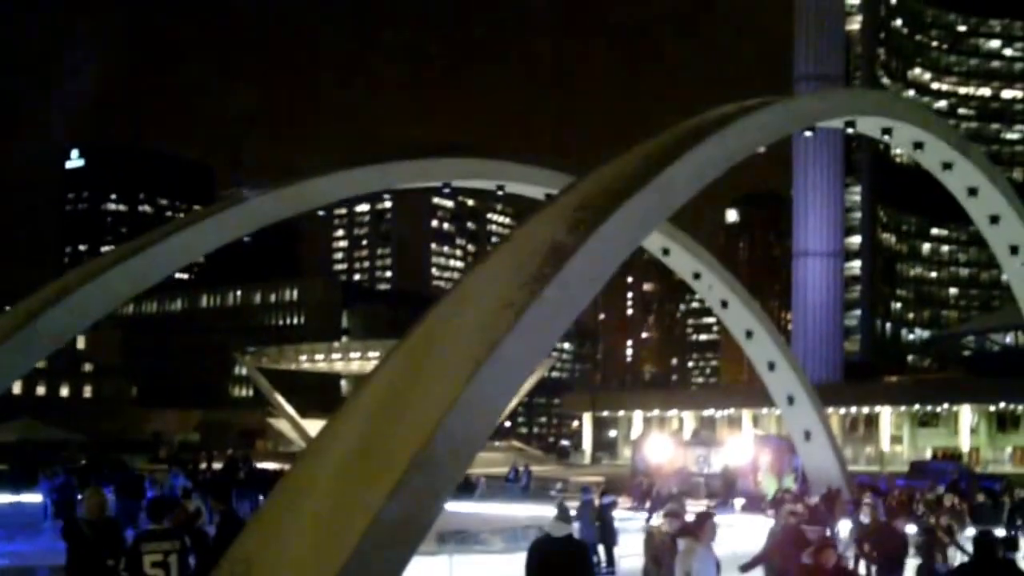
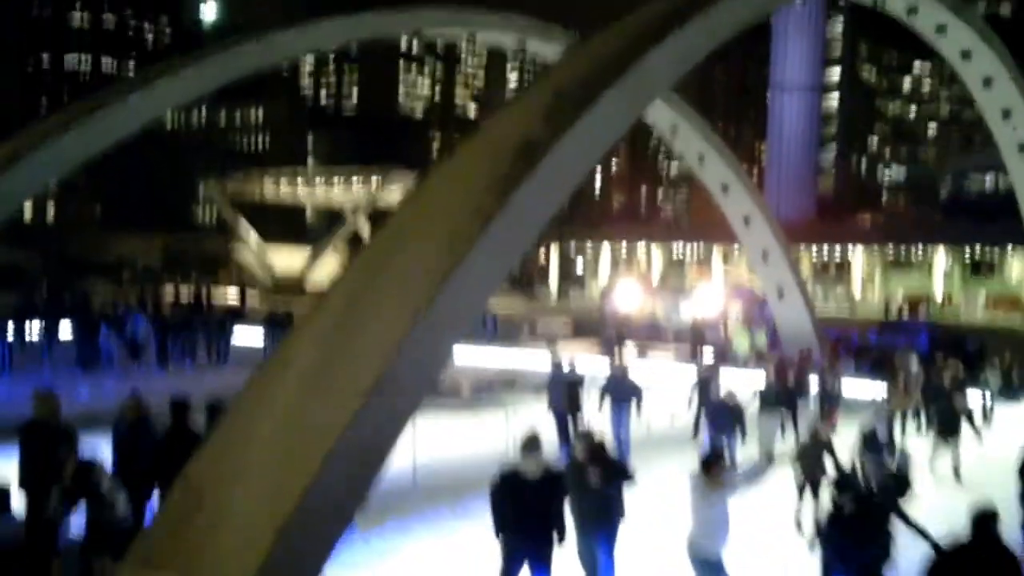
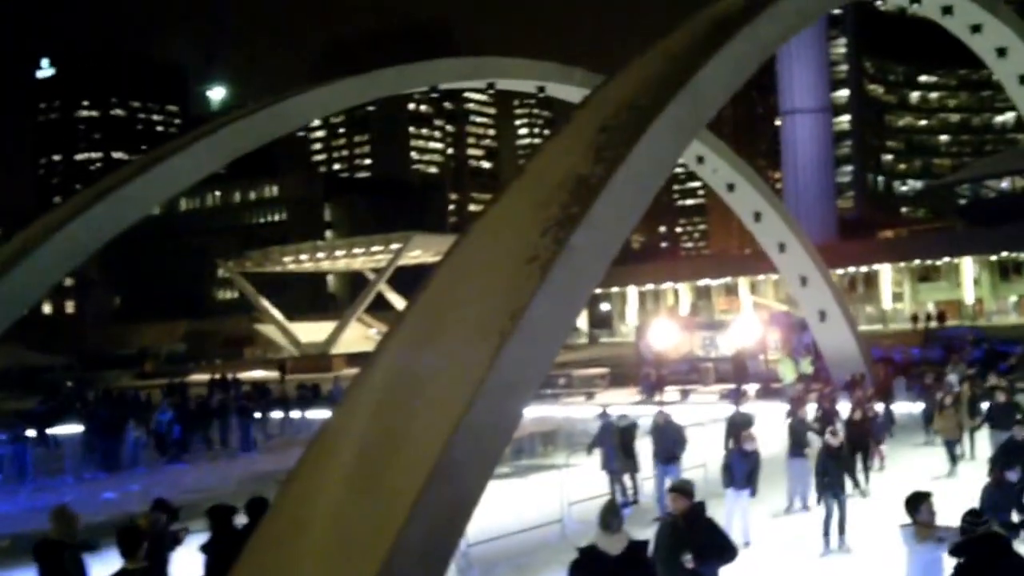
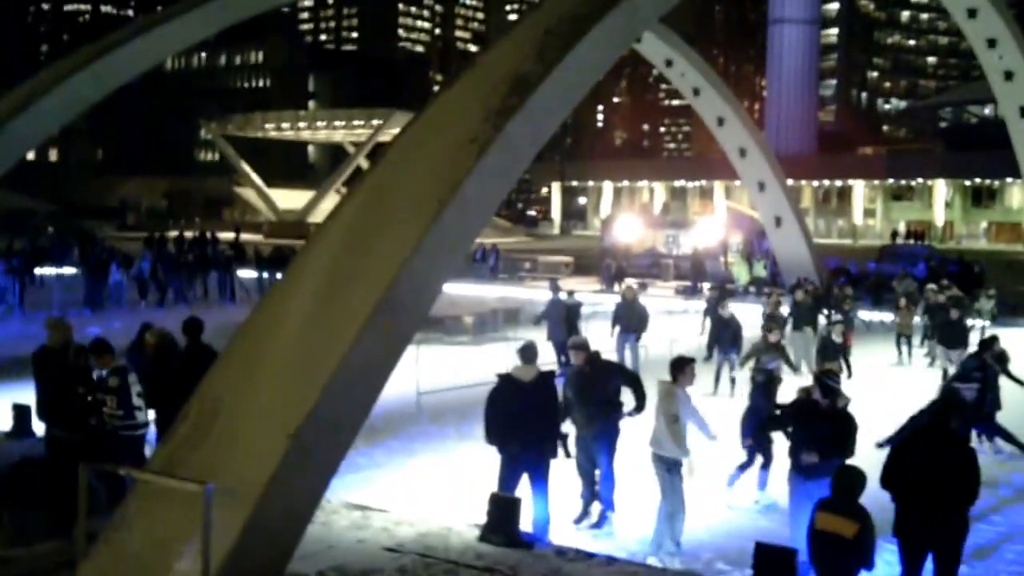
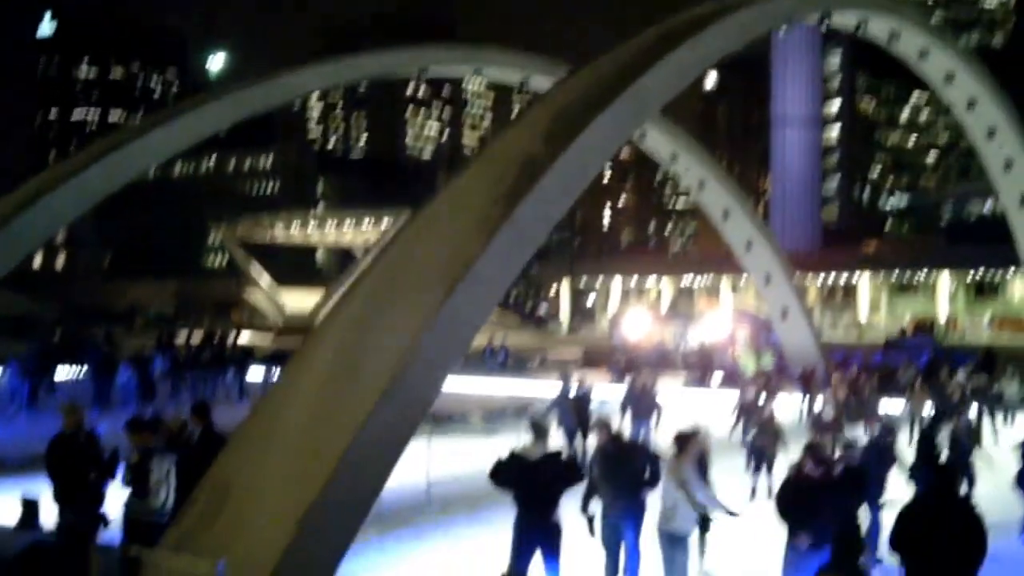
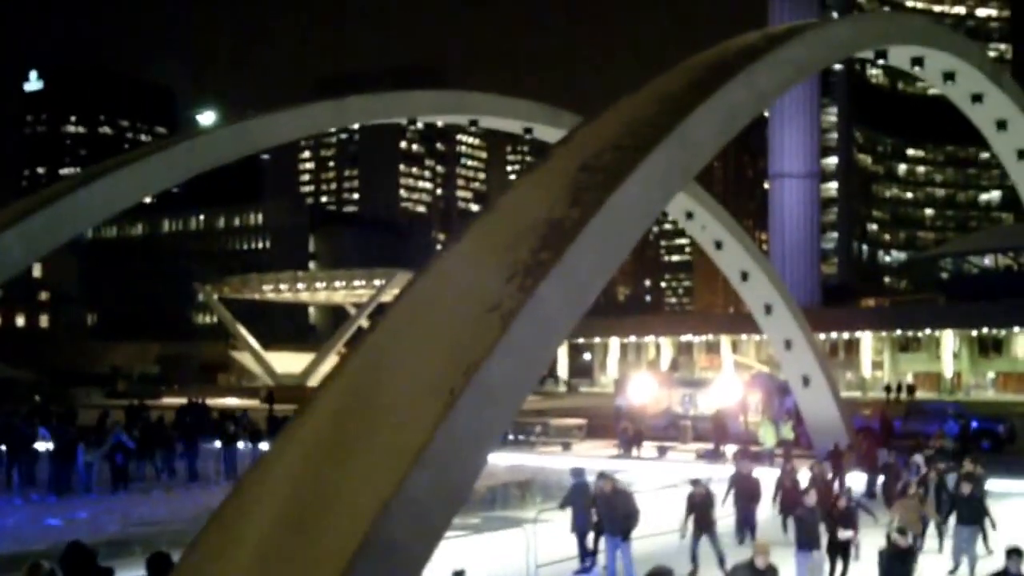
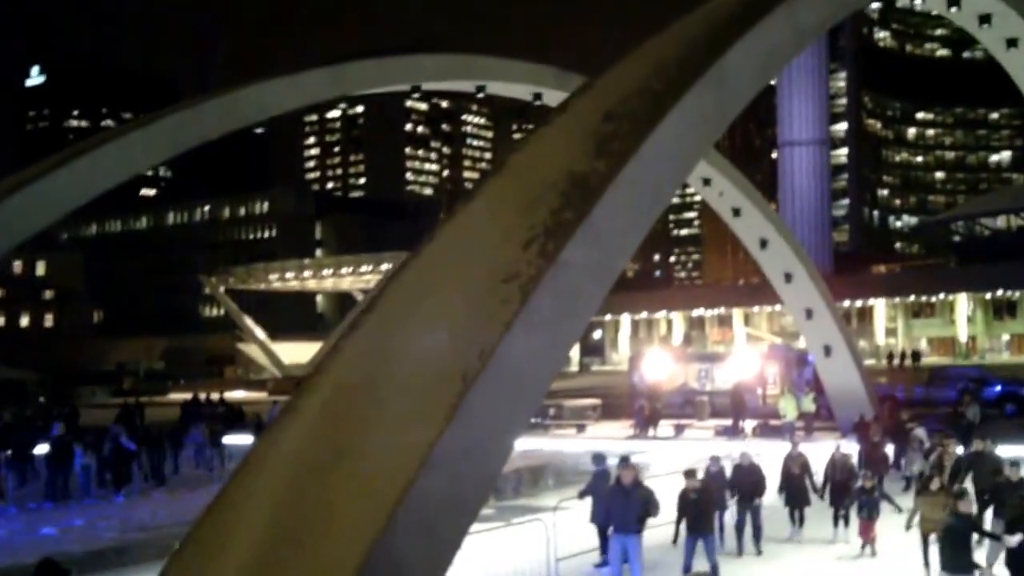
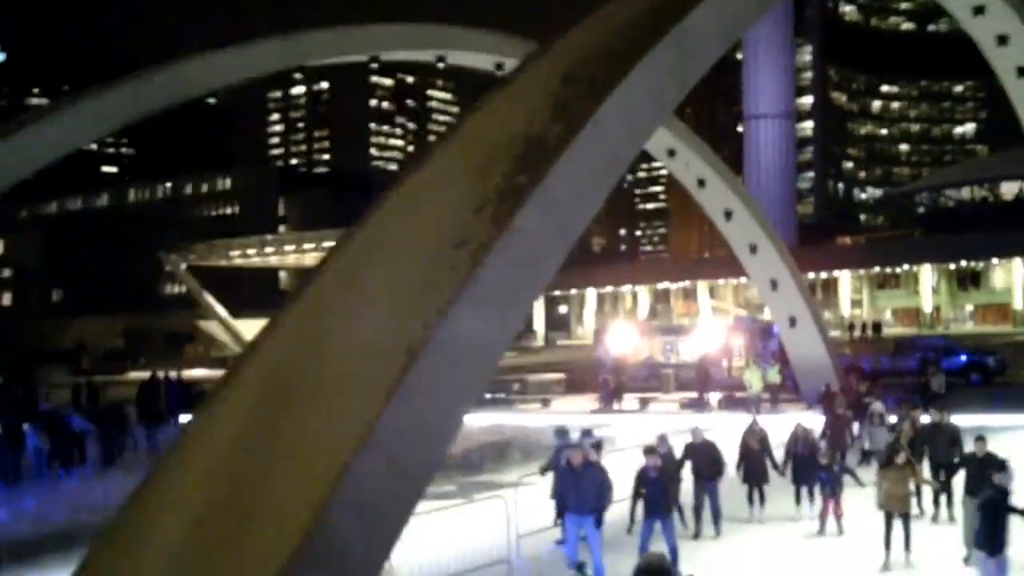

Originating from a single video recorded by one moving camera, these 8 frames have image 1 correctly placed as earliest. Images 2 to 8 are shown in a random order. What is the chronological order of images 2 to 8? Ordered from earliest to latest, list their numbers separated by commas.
5, 4, 2, 3, 6, 7, 8
